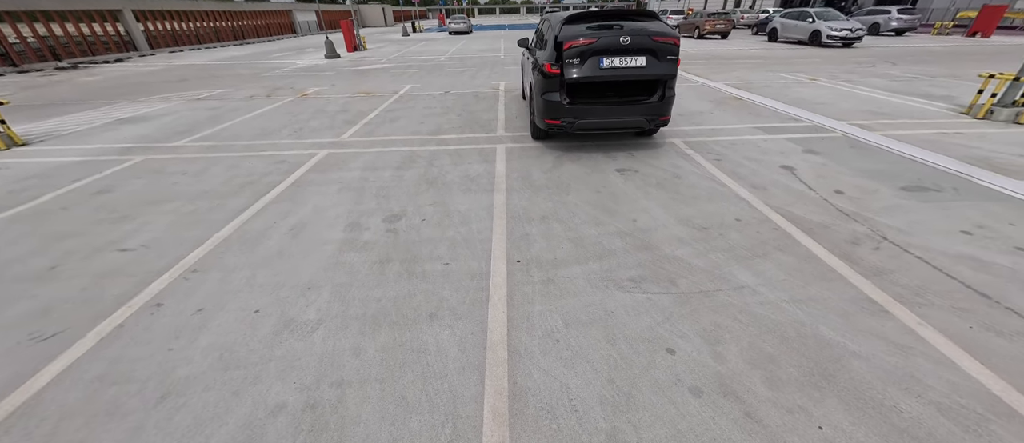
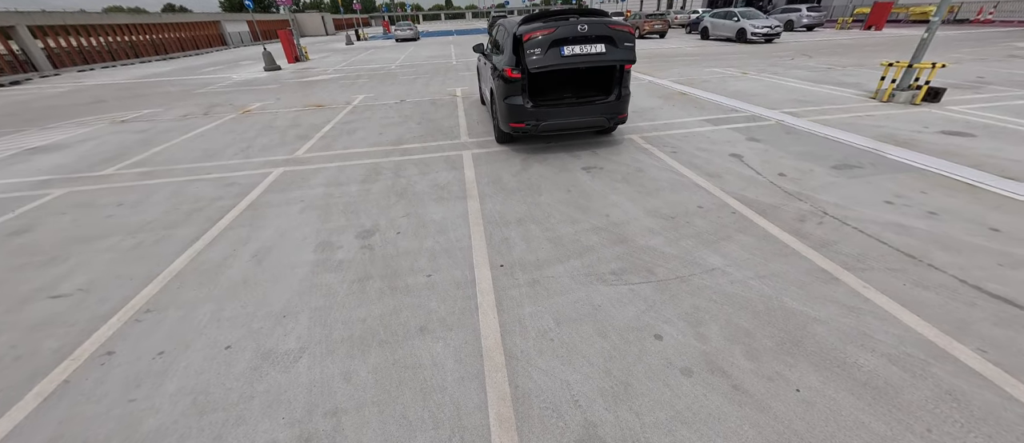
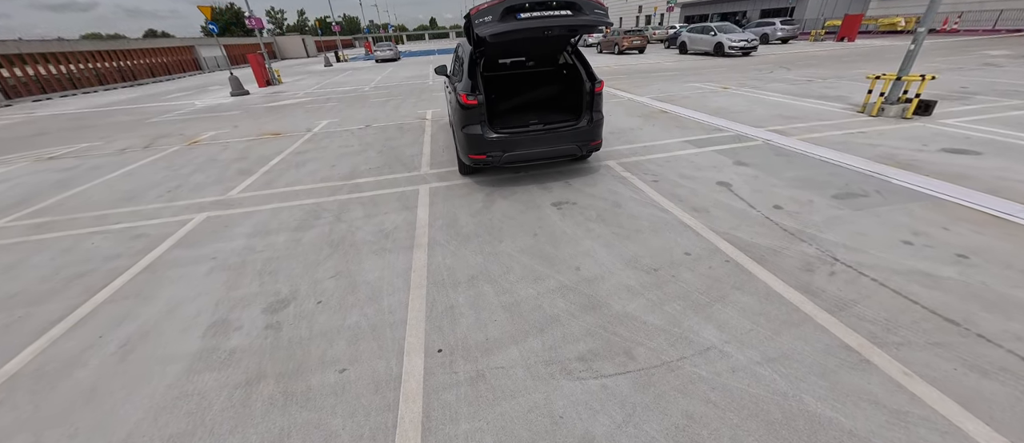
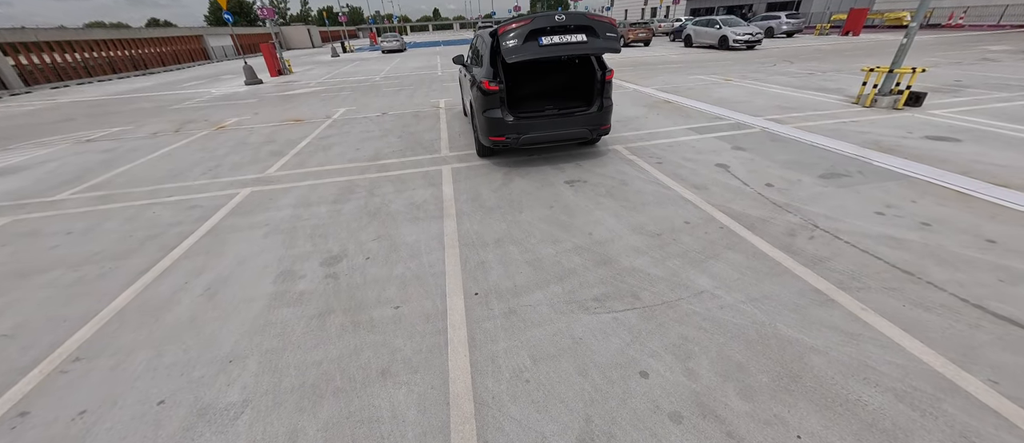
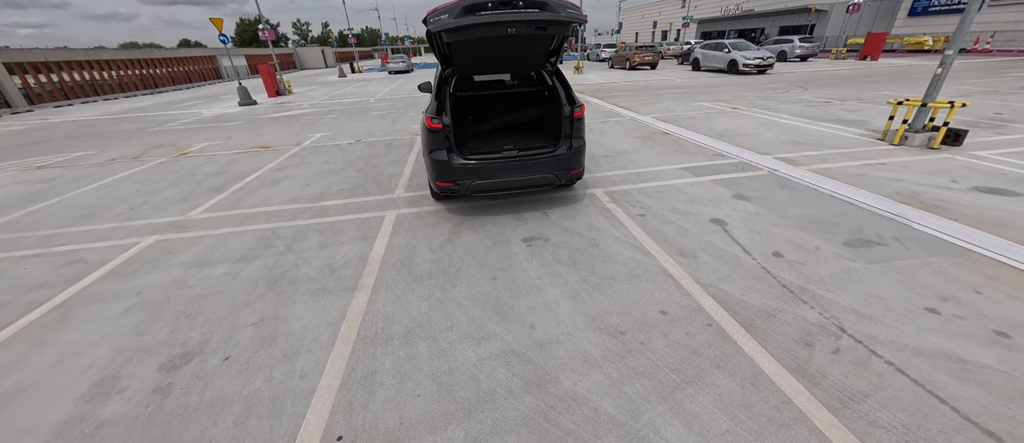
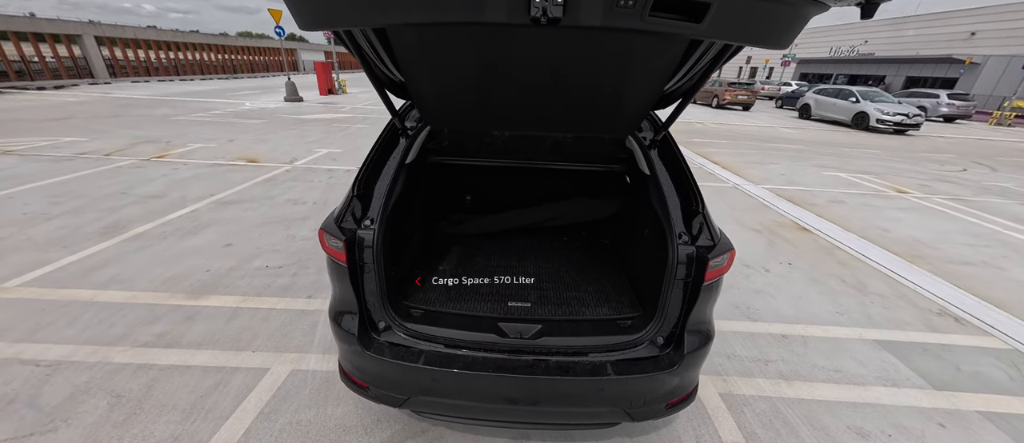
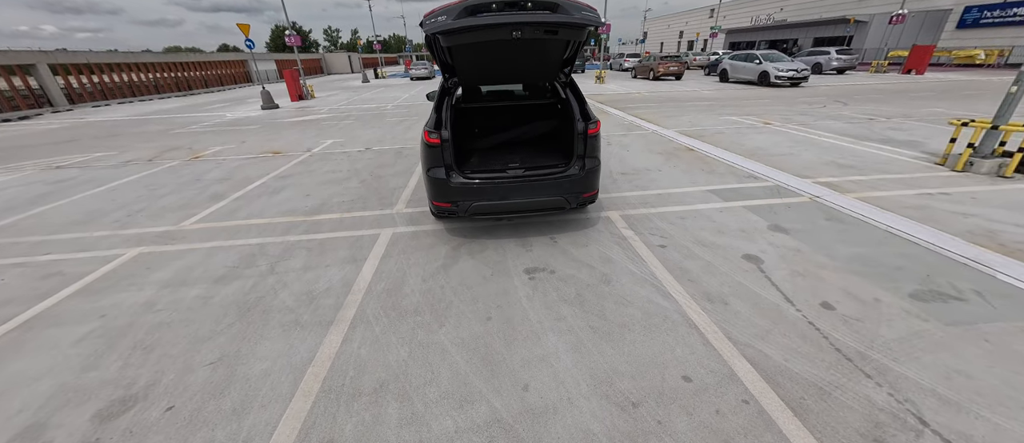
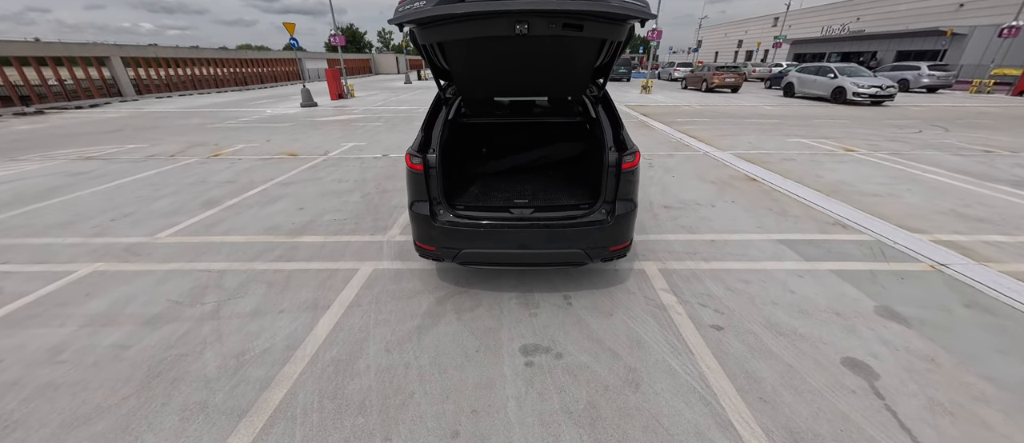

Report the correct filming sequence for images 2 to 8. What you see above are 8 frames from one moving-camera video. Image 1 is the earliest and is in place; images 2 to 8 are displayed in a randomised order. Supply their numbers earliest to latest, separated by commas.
2, 4, 3, 5, 7, 8, 6
